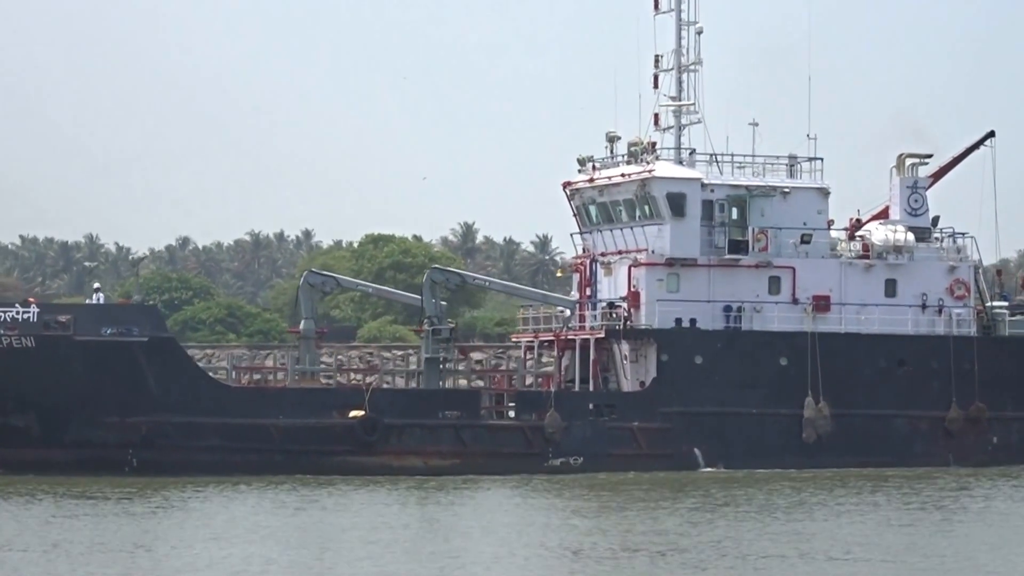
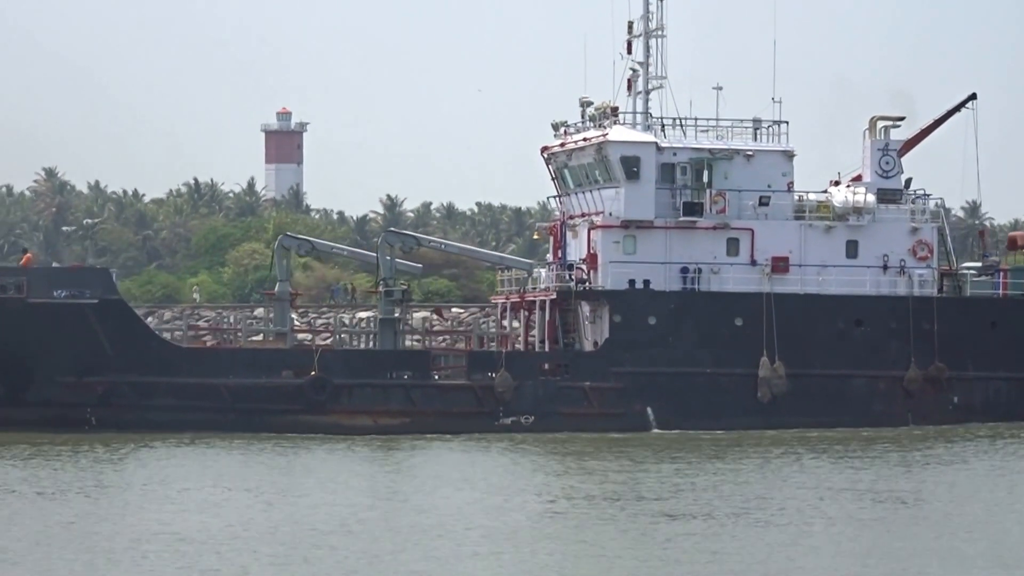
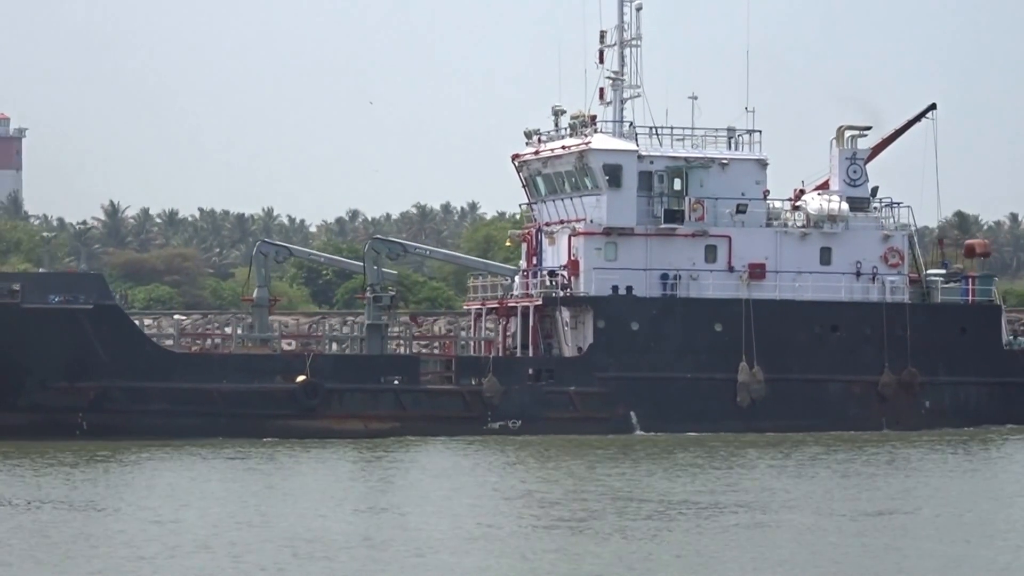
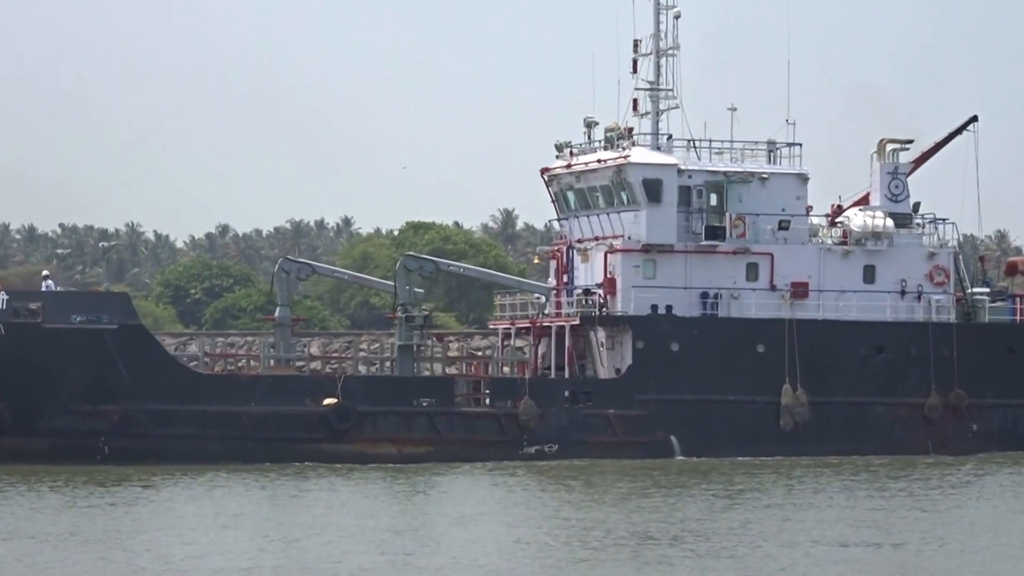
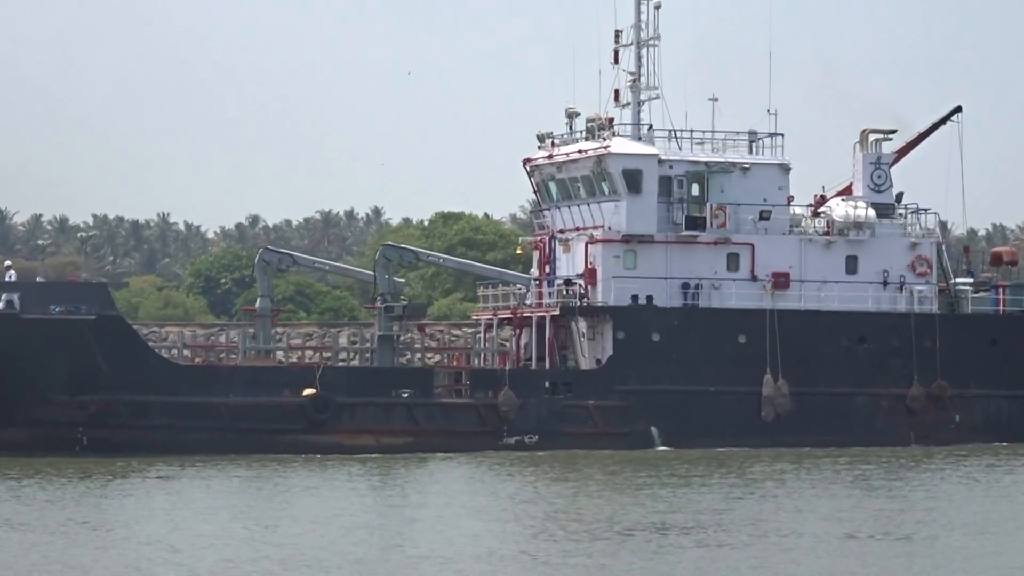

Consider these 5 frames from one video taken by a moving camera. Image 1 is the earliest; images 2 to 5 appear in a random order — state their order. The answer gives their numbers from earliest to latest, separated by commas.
4, 5, 3, 2
